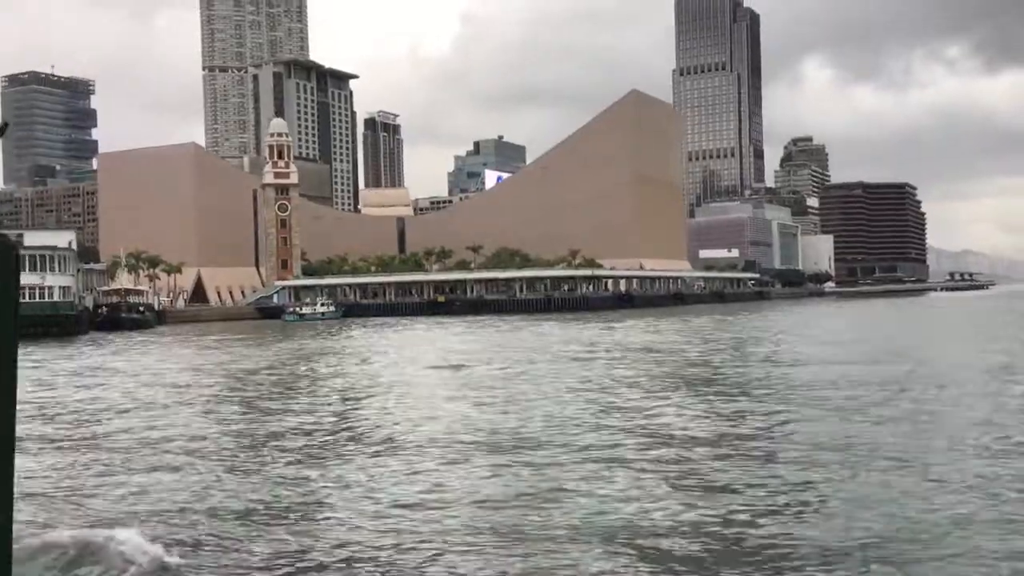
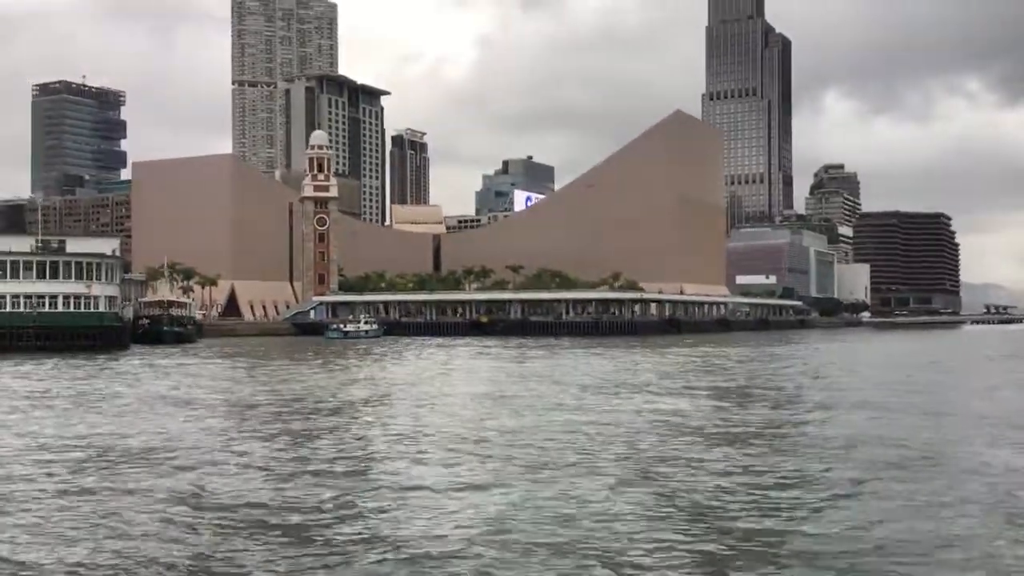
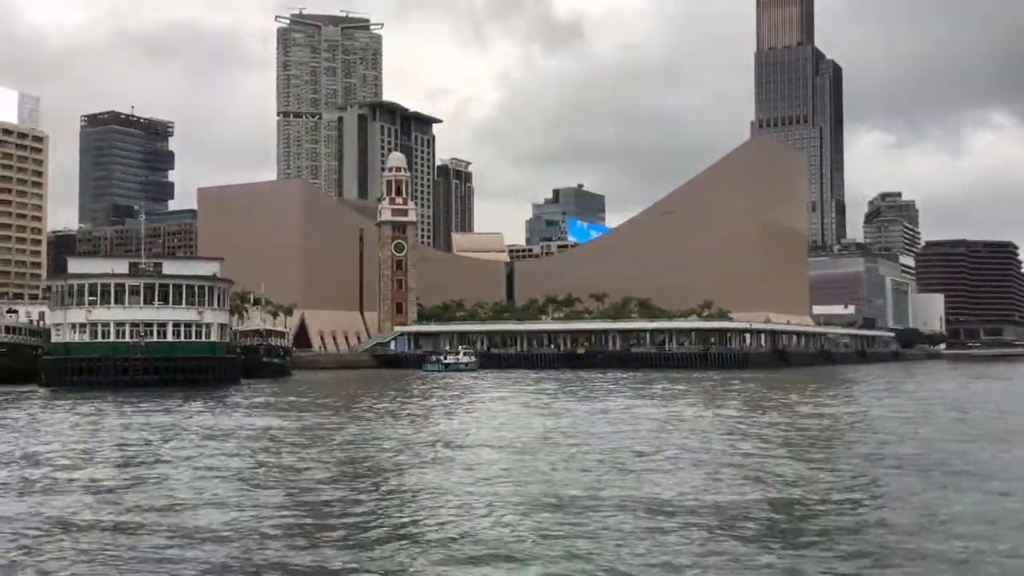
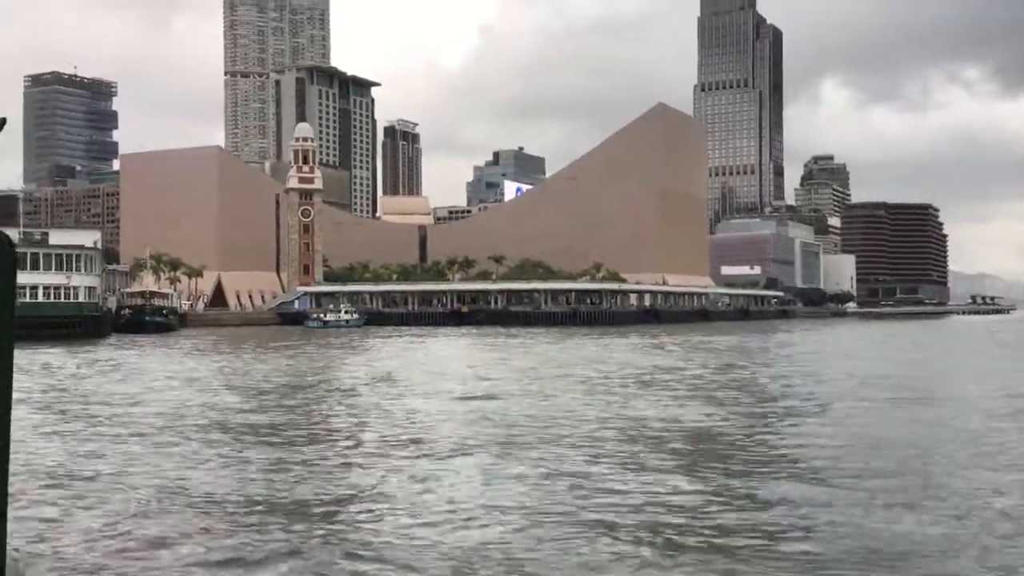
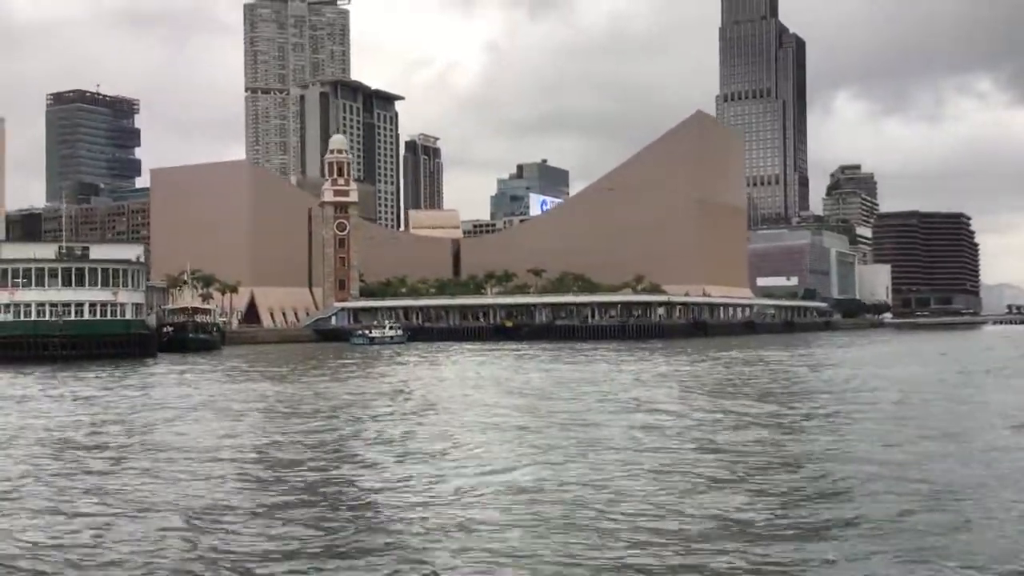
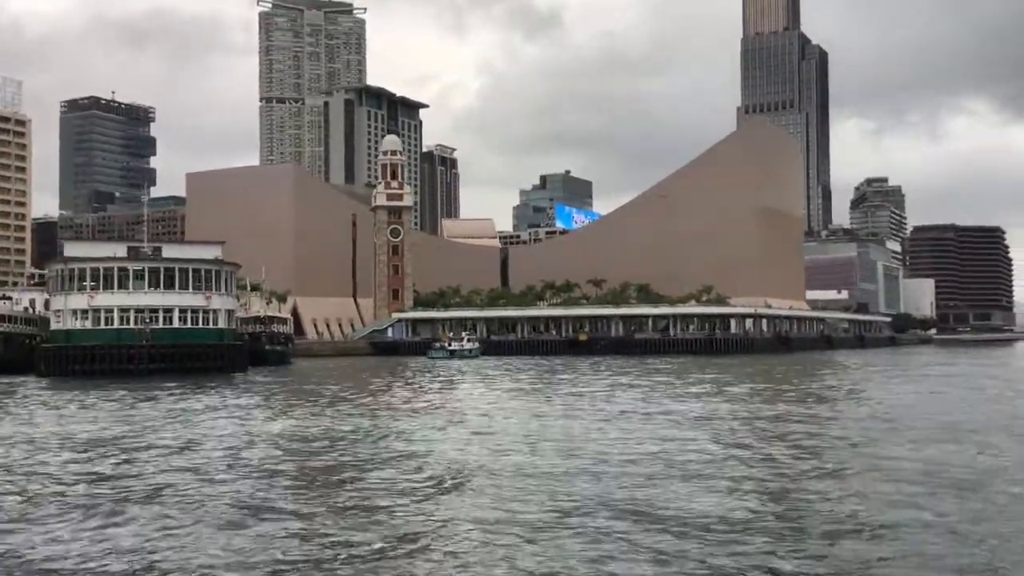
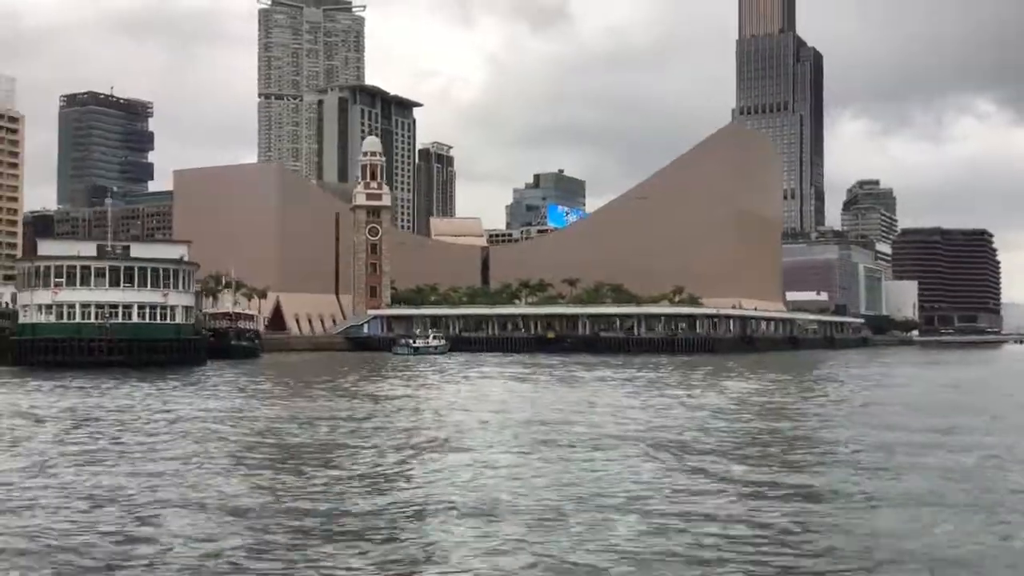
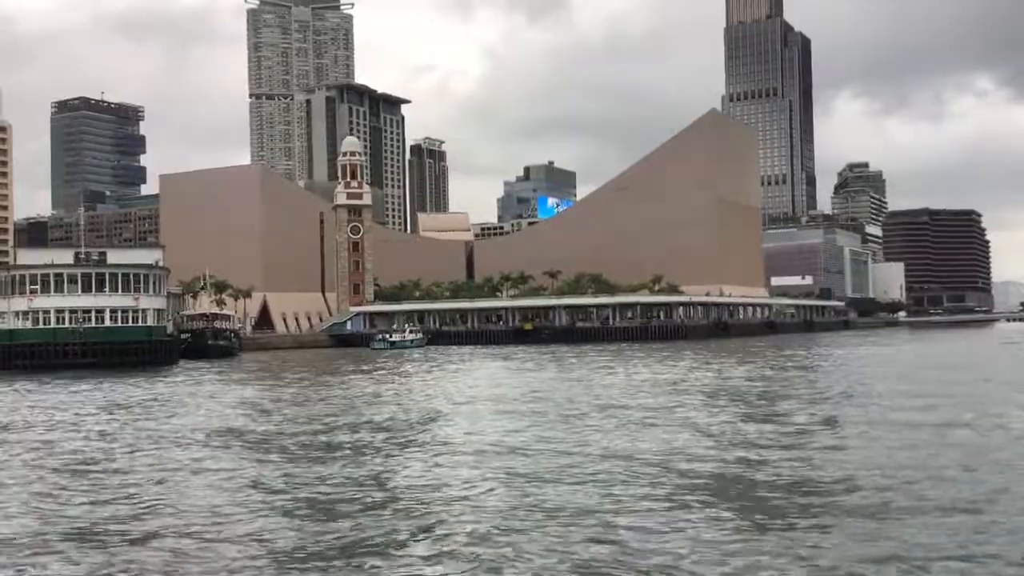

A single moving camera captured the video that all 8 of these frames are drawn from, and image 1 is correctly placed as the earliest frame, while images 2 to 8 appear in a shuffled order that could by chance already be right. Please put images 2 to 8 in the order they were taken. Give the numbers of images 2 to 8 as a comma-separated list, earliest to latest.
4, 2, 5, 8, 7, 3, 6
